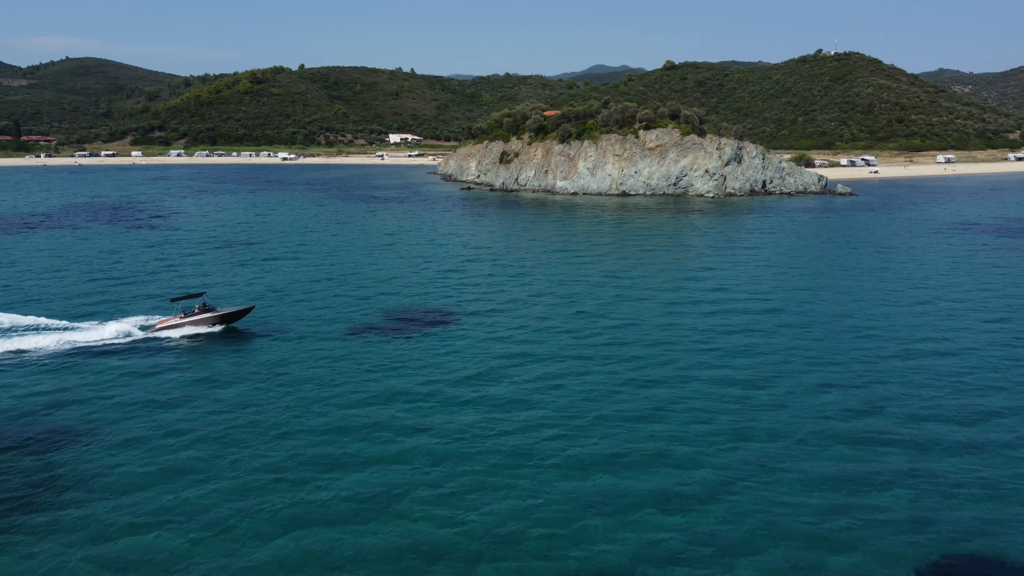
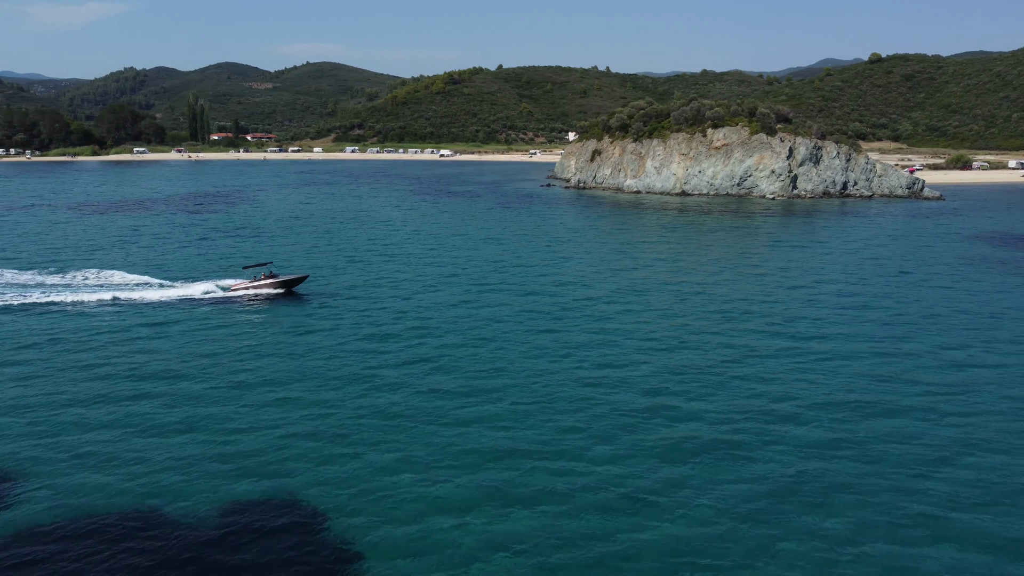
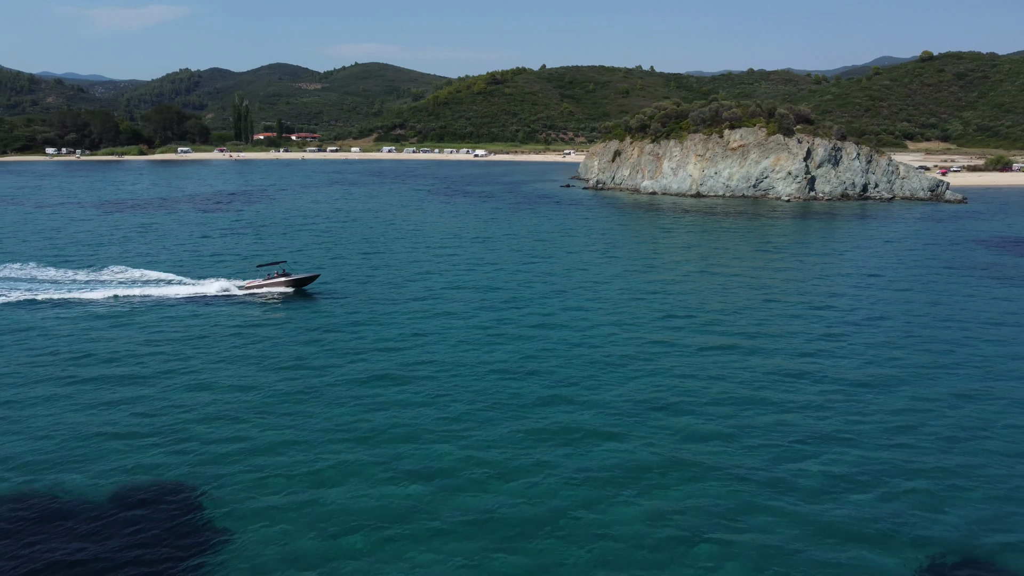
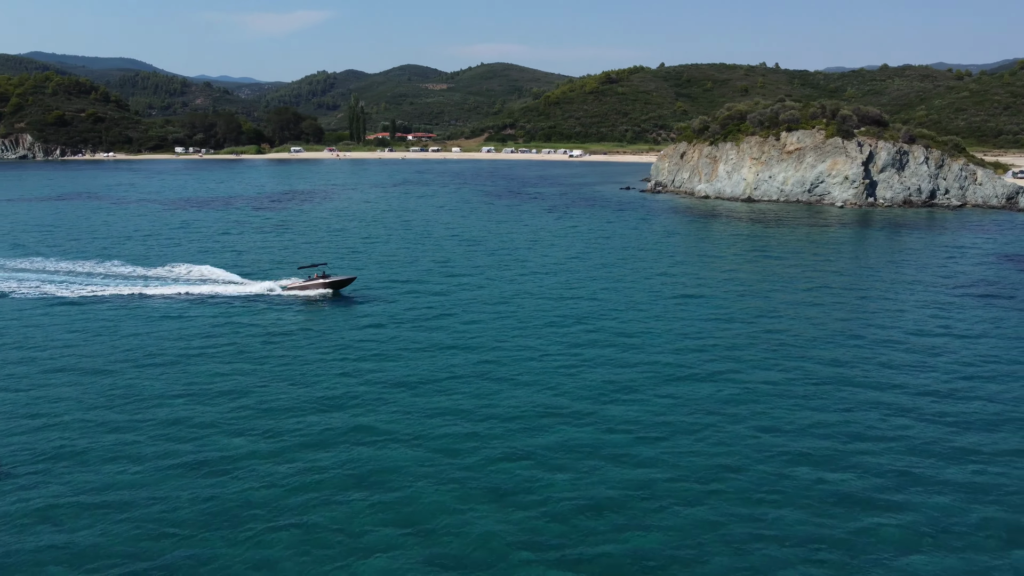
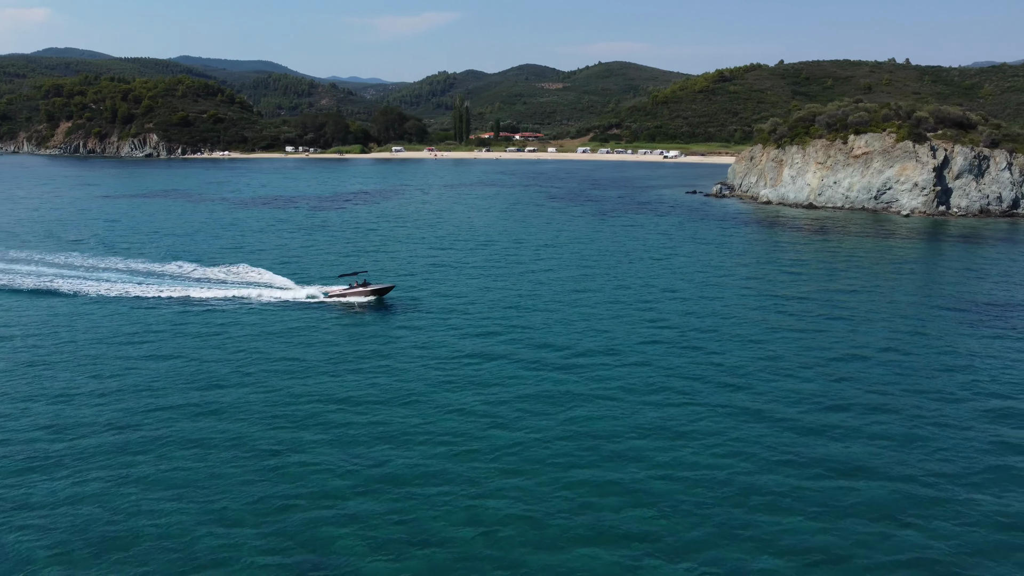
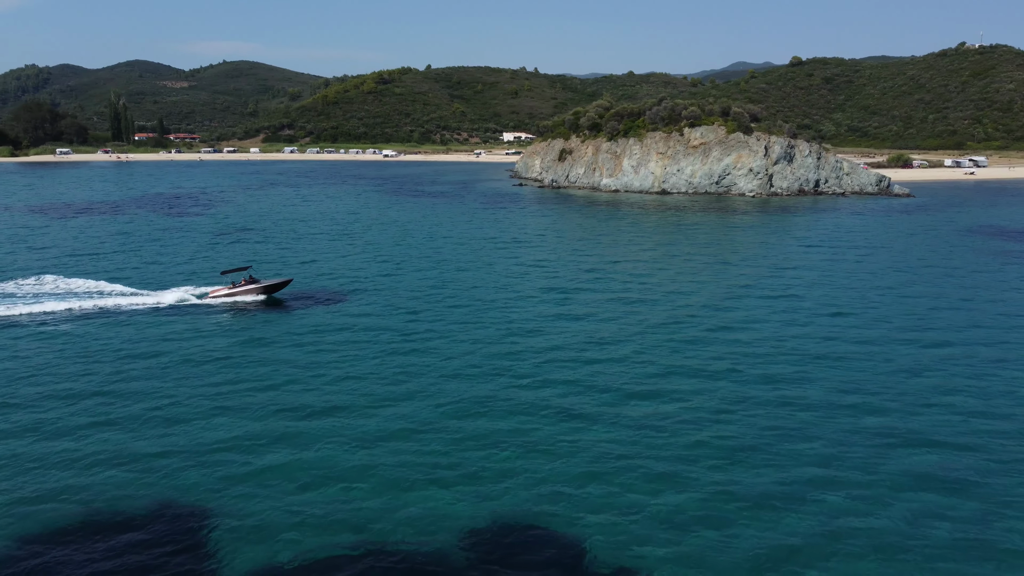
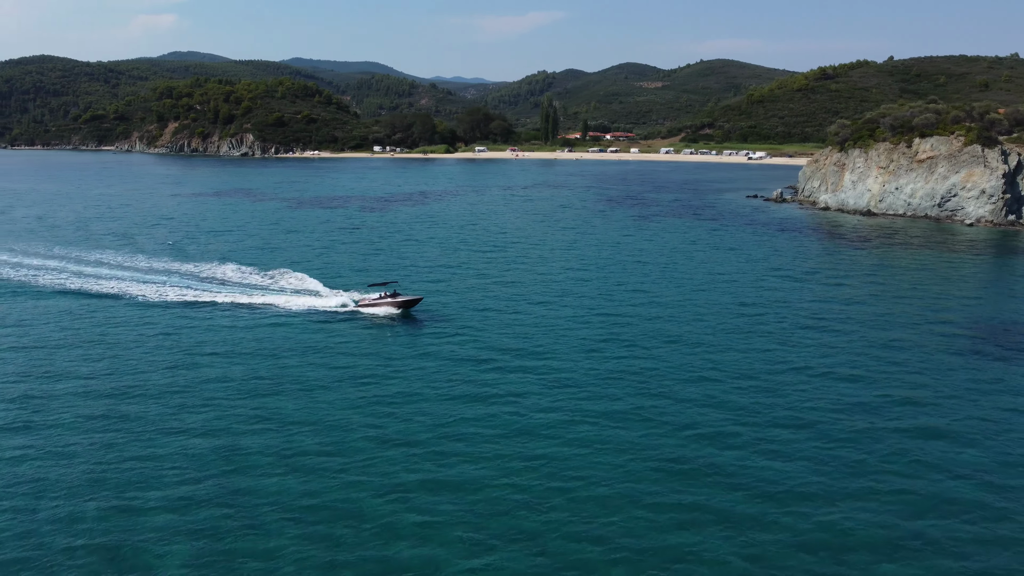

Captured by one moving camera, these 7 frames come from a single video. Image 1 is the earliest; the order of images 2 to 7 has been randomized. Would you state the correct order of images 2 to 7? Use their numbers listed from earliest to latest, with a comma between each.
6, 2, 3, 4, 5, 7
